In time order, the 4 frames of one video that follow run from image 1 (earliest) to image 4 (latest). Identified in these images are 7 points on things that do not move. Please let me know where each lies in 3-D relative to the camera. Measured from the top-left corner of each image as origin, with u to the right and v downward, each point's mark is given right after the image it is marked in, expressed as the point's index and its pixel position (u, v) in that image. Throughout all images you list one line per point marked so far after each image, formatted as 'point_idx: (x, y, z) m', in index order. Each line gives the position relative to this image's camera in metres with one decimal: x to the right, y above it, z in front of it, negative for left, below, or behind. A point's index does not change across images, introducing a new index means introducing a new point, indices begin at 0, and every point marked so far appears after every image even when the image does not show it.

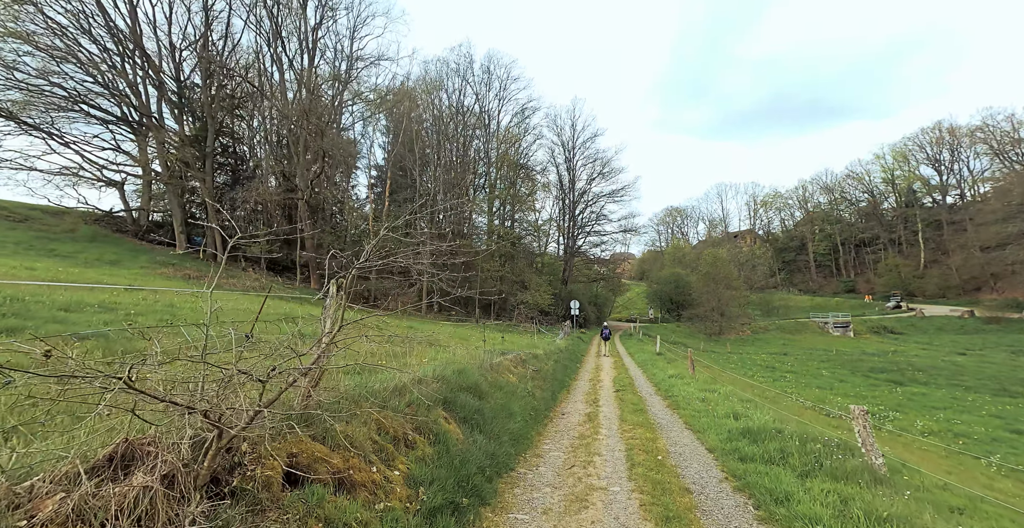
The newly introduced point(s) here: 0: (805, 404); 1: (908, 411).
0: (+11.1, -5.3, +18.6) m
1: (+15.9, -5.9, +19.6) m
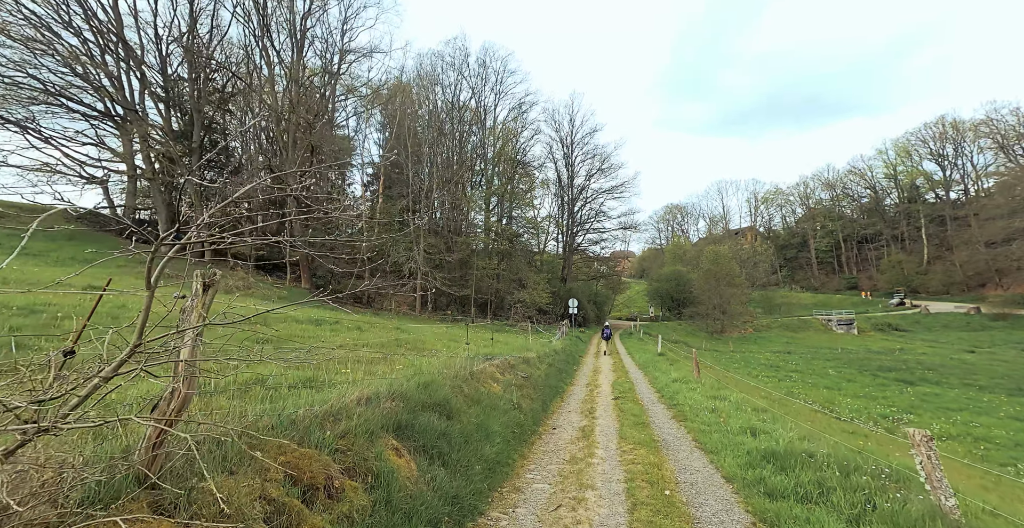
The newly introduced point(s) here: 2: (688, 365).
0: (+10.9, -5.2, +17.7) m
1: (+15.7, -5.7, +18.7) m
2: (+7.0, -4.0, +19.5) m
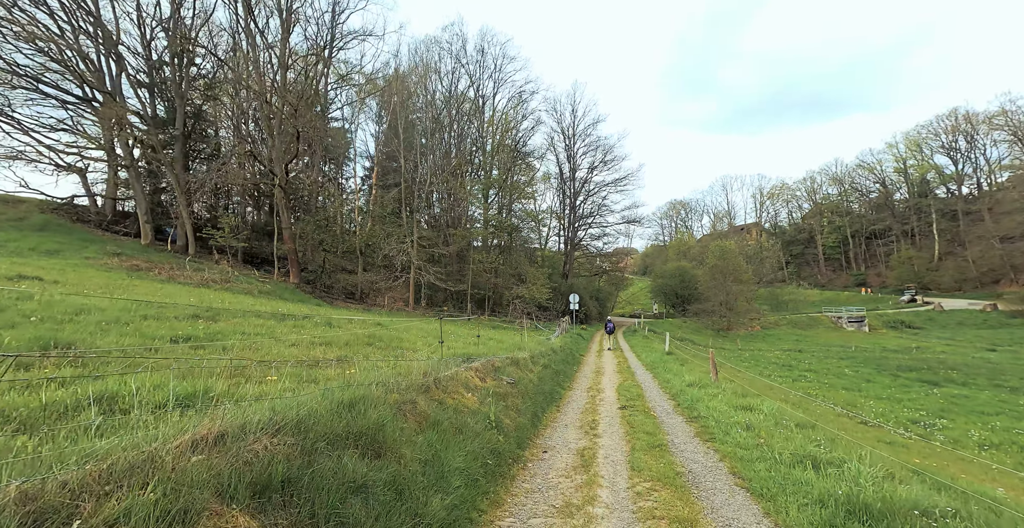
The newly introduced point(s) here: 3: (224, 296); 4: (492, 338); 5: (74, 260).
0: (+10.8, -4.9, +16.1) m
1: (+15.5, -5.4, +17.1) m
2: (+6.8, -3.7, +18.0) m
3: (-9.3, -1.1, +15.9) m
4: (-0.7, -2.7, +18.0) m
5: (-16.5, +0.1, +18.4) m
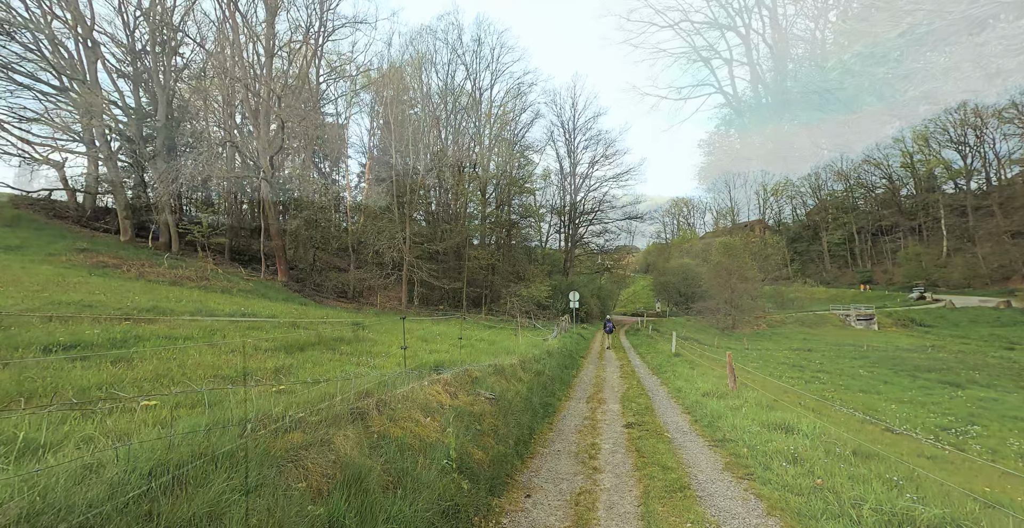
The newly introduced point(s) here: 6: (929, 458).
0: (+10.6, -4.7, +14.8) m
1: (+15.3, -5.1, +15.7) m
2: (+6.7, -3.5, +16.7) m
3: (-9.5, -0.9, +14.6) m
4: (-0.9, -2.5, +16.6) m
5: (-16.7, +0.3, +17.1) m
6: (+8.3, -3.9, +9.8) m
